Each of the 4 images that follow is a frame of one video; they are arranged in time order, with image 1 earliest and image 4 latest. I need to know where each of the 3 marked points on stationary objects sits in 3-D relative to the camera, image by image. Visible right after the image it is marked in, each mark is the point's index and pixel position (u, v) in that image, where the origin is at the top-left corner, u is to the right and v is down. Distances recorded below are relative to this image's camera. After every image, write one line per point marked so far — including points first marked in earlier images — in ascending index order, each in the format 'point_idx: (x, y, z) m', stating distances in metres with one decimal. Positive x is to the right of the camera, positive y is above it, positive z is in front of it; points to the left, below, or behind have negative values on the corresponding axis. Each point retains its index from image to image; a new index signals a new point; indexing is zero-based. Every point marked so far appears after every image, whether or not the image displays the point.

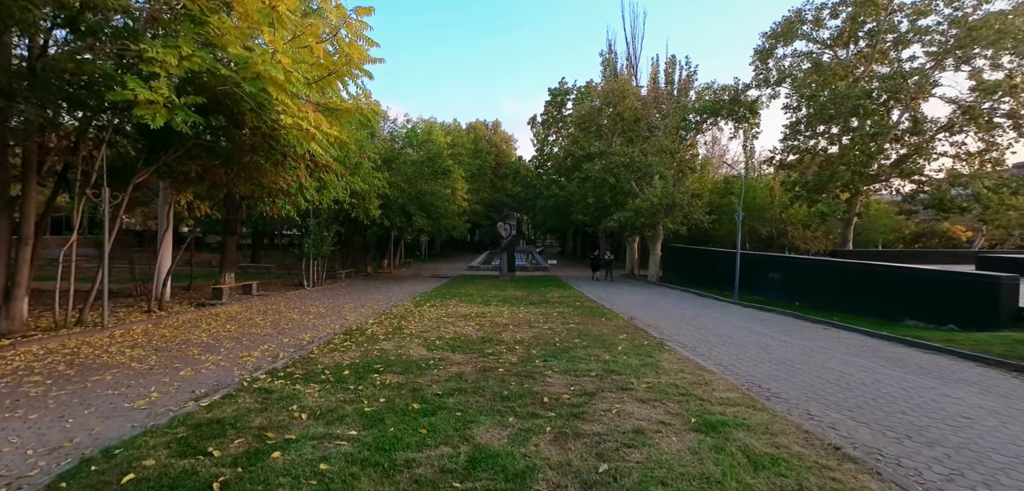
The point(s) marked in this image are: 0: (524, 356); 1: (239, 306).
0: (+0.2, -1.7, +7.2) m
1: (-7.6, -1.7, +13.4) m
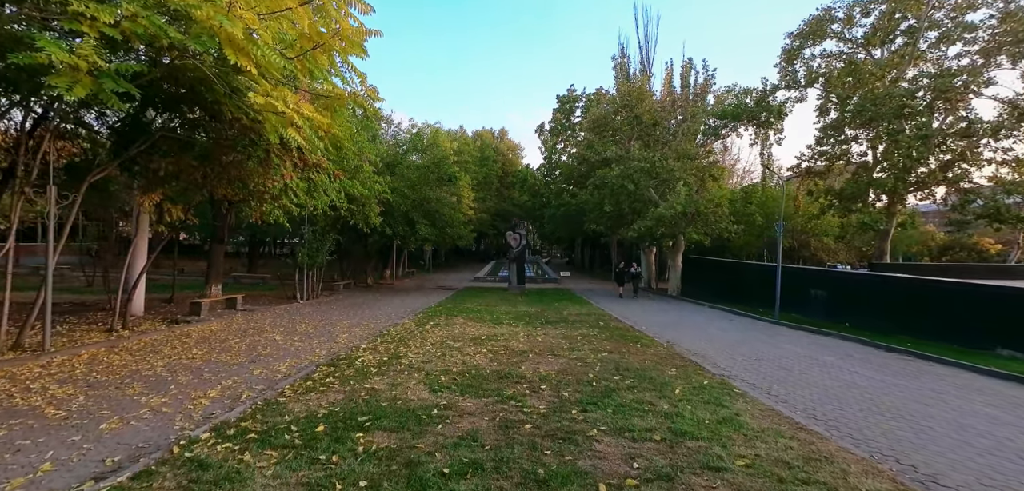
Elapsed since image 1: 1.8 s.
0: (+0.5, -1.8, +5.6) m
1: (-7.2, -1.9, +11.8) m
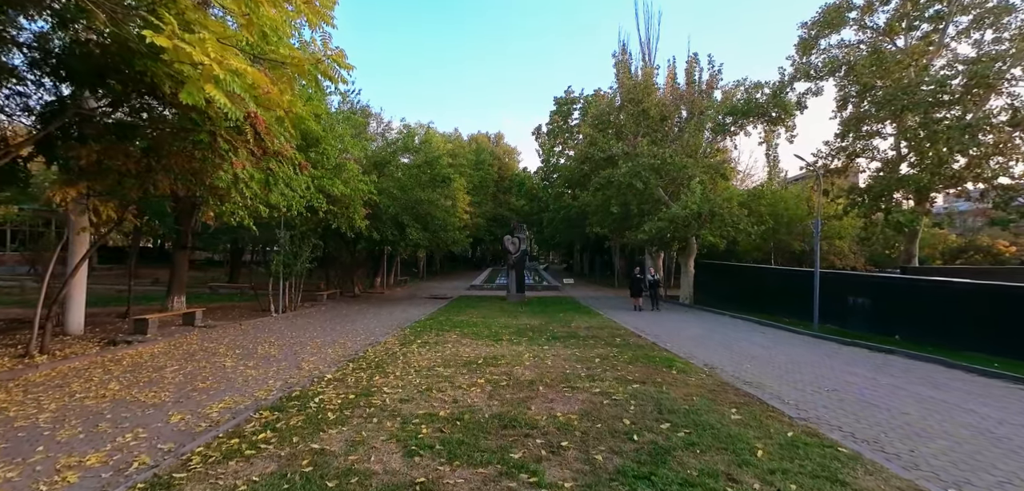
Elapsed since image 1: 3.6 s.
0: (+0.6, -1.8, +3.7) m
1: (-7.2, -2.1, +9.9) m
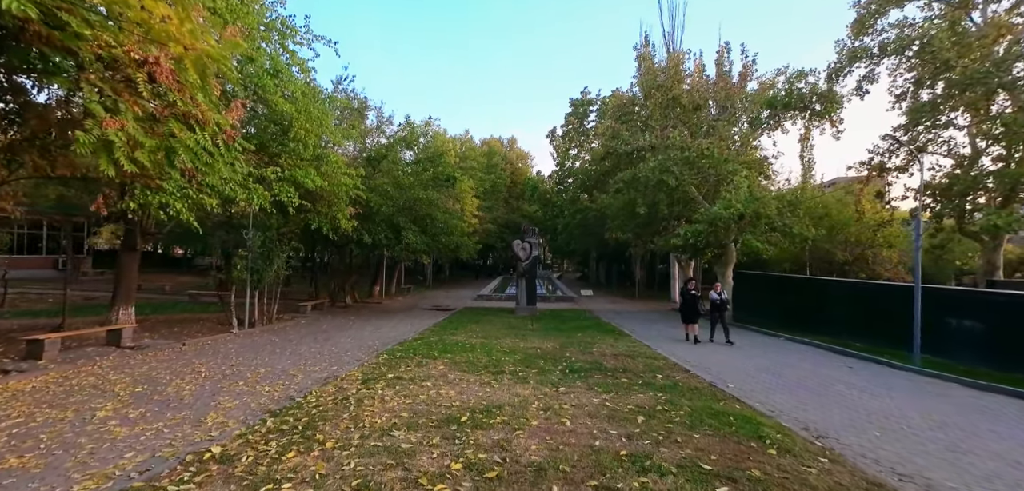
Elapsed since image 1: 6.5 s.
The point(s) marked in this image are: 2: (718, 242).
0: (+0.5, -1.7, +1.0) m
1: (-7.1, -2.0, +7.4) m
2: (+7.8, +0.1, +18.2) m
